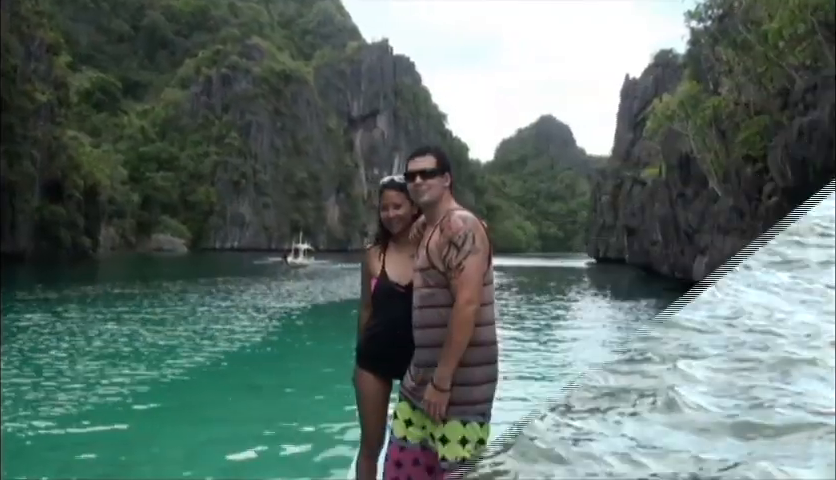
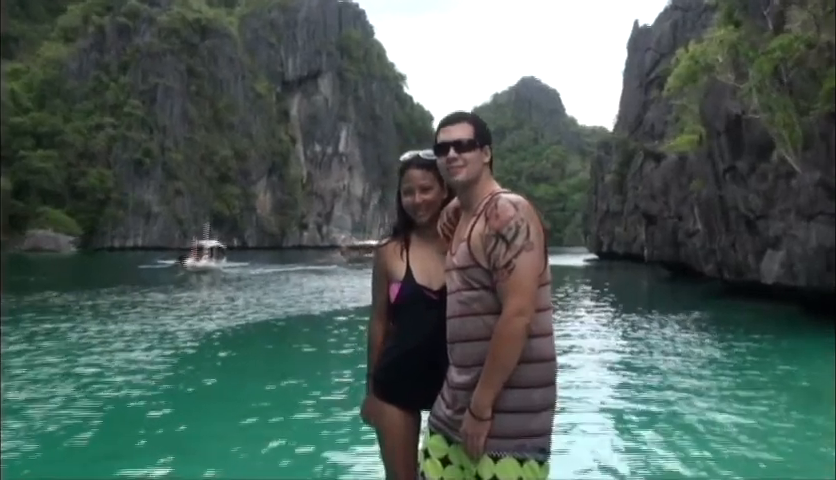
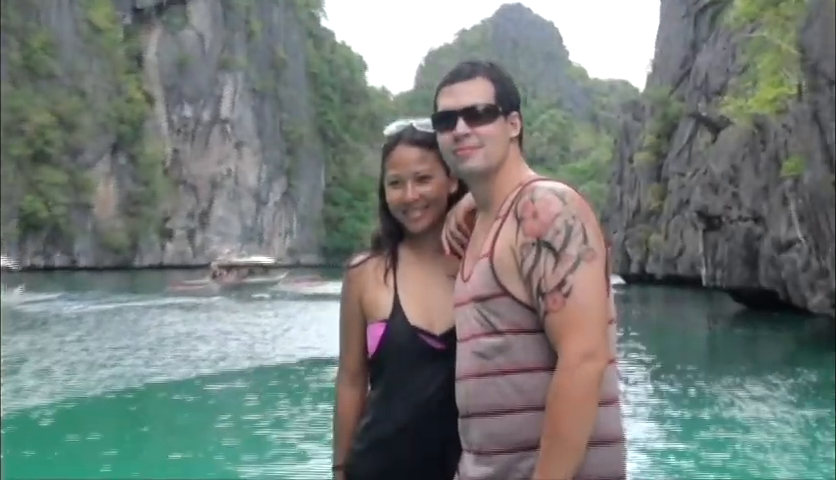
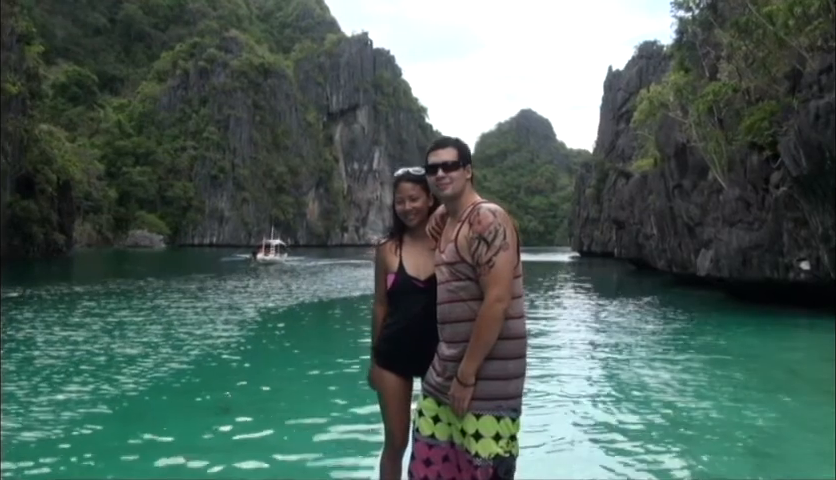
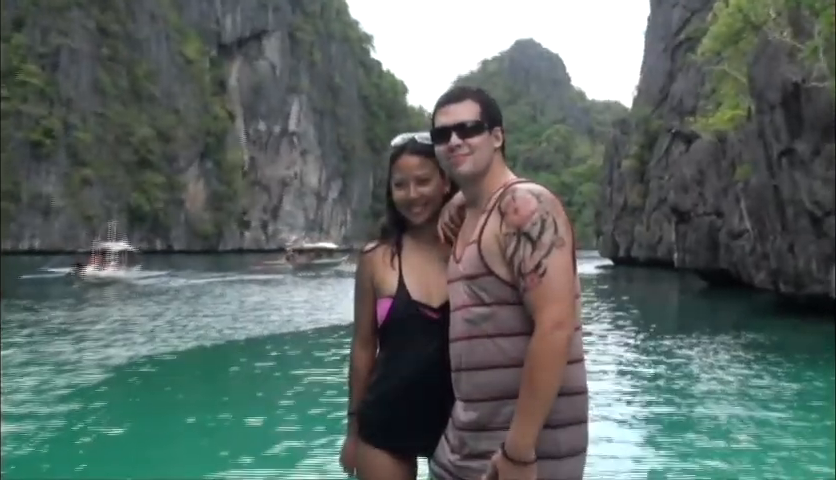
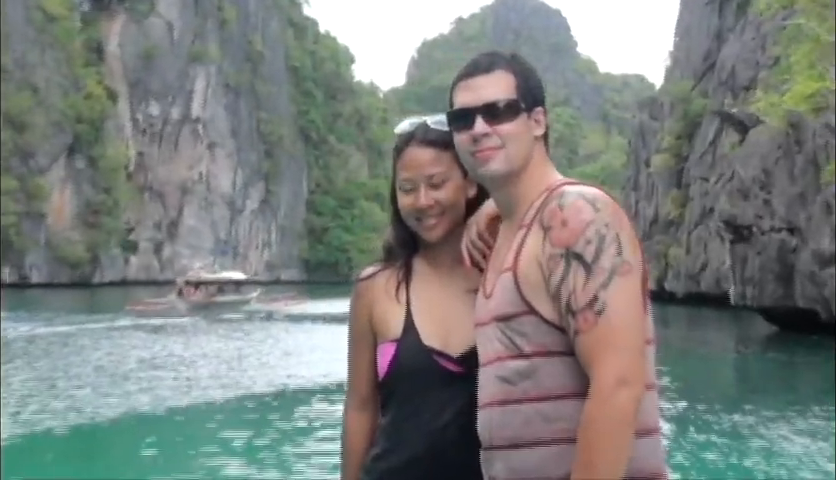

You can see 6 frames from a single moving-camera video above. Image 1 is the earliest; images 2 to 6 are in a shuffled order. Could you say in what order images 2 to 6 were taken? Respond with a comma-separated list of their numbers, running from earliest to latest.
4, 2, 5, 3, 6
